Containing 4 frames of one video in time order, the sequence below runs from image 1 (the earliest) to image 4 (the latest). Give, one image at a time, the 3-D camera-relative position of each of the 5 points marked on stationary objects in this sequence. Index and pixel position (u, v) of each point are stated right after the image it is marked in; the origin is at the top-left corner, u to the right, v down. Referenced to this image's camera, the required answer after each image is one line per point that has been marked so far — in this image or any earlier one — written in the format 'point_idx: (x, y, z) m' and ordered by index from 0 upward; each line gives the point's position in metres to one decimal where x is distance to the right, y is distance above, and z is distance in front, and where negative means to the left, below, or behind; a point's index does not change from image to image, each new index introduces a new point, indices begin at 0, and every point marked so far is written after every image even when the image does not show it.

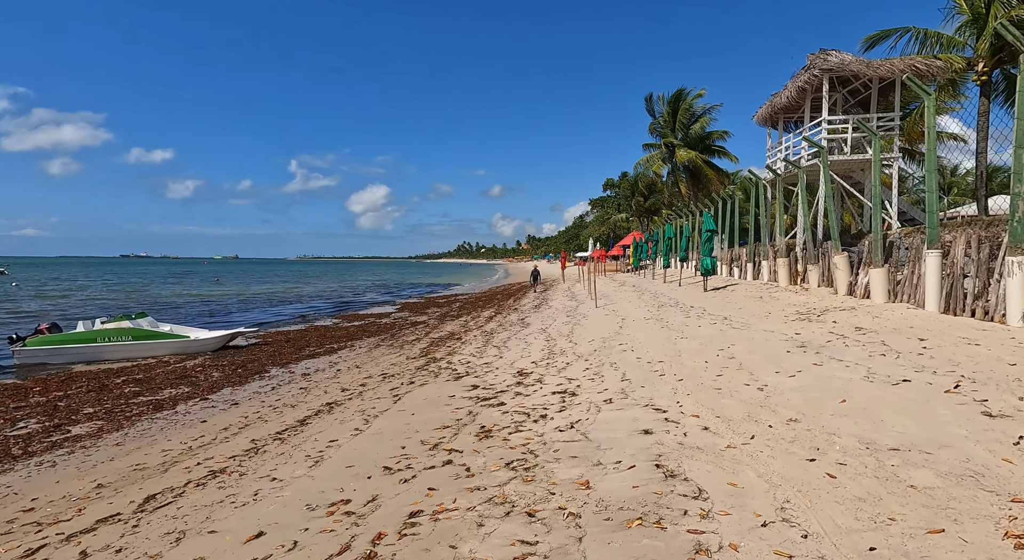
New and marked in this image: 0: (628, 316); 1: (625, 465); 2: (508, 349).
0: (+3.1, -1.0, +15.4) m
1: (+0.9, -1.4, +4.4) m
2: (-0.1, -1.5, +12.0) m
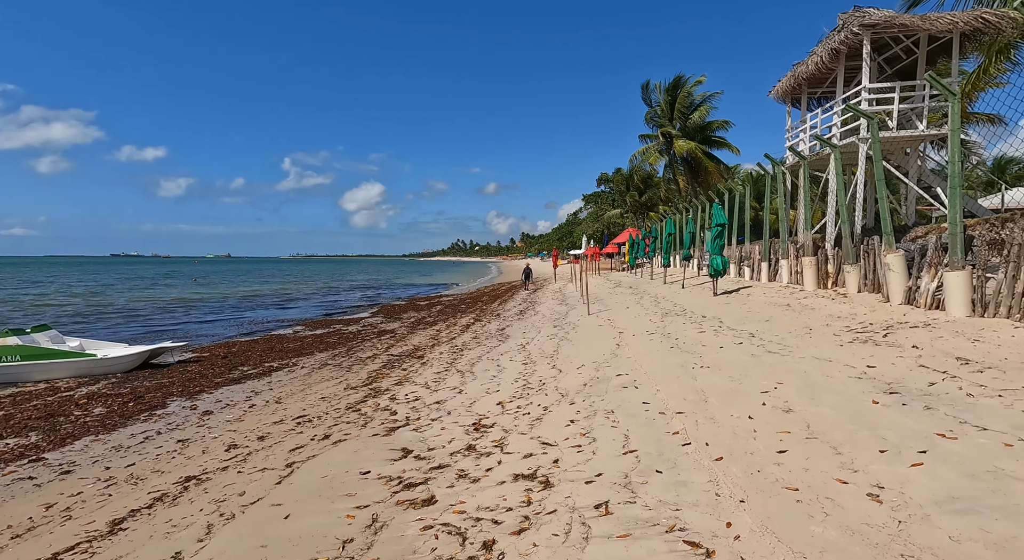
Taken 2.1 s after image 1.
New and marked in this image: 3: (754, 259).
0: (+2.6, -1.1, +12.7) m
1: (+0.4, -1.6, +1.7) m
2: (-0.6, -1.6, +9.3) m
3: (+8.2, +0.7, +19.4) m
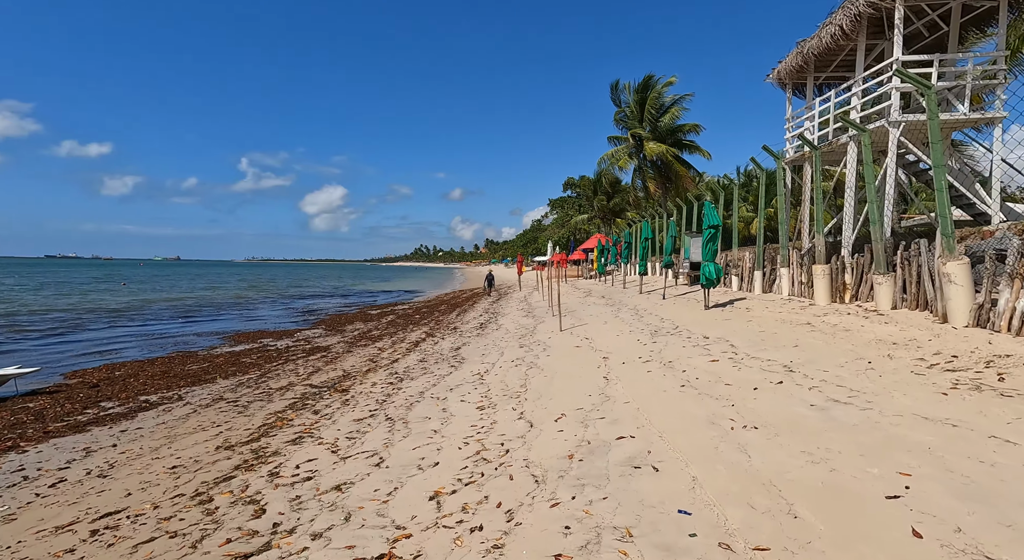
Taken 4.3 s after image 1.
0: (+1.8, -1.3, +10.1) m
1: (+0.3, -1.6, -1.0) m
2: (-1.2, -1.7, +6.5) m
3: (+7.0, +0.4, +17.1) m
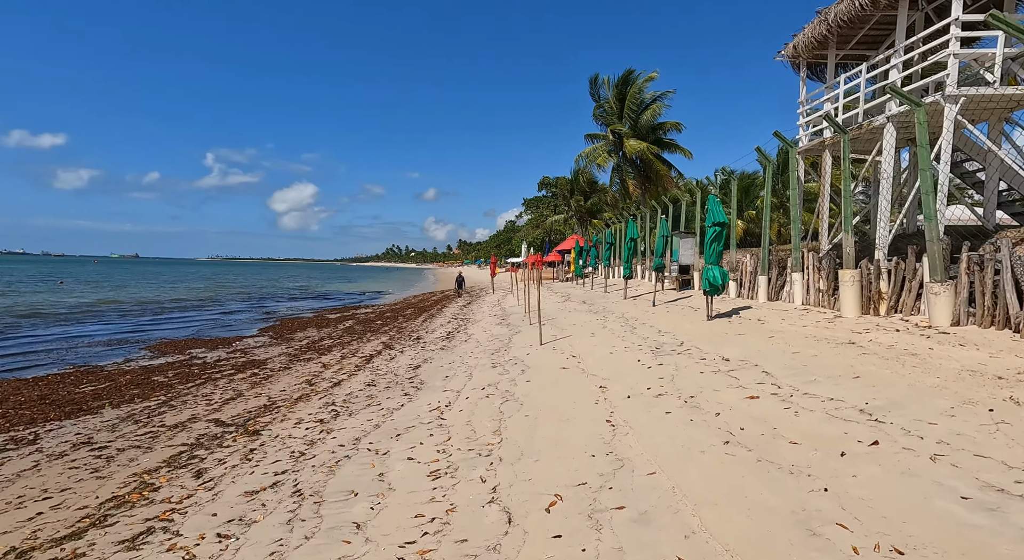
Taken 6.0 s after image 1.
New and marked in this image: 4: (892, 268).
0: (+1.4, -1.4, +7.9) m
1: (+0.4, -1.7, -3.3) m
2: (-1.5, -1.8, +4.2) m
3: (+6.3, +0.2, +15.2) m
4: (+6.5, +0.2, +9.7) m
